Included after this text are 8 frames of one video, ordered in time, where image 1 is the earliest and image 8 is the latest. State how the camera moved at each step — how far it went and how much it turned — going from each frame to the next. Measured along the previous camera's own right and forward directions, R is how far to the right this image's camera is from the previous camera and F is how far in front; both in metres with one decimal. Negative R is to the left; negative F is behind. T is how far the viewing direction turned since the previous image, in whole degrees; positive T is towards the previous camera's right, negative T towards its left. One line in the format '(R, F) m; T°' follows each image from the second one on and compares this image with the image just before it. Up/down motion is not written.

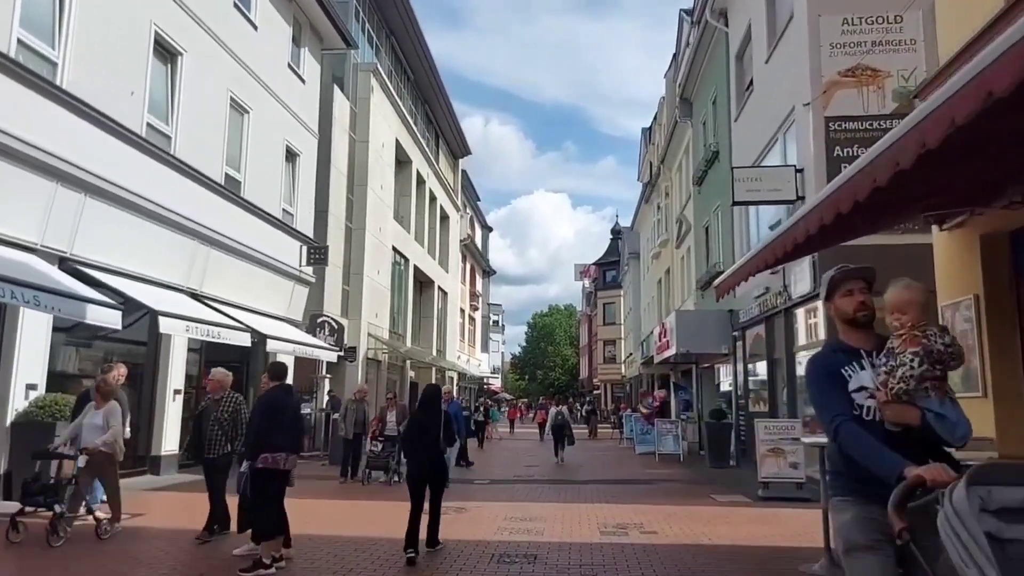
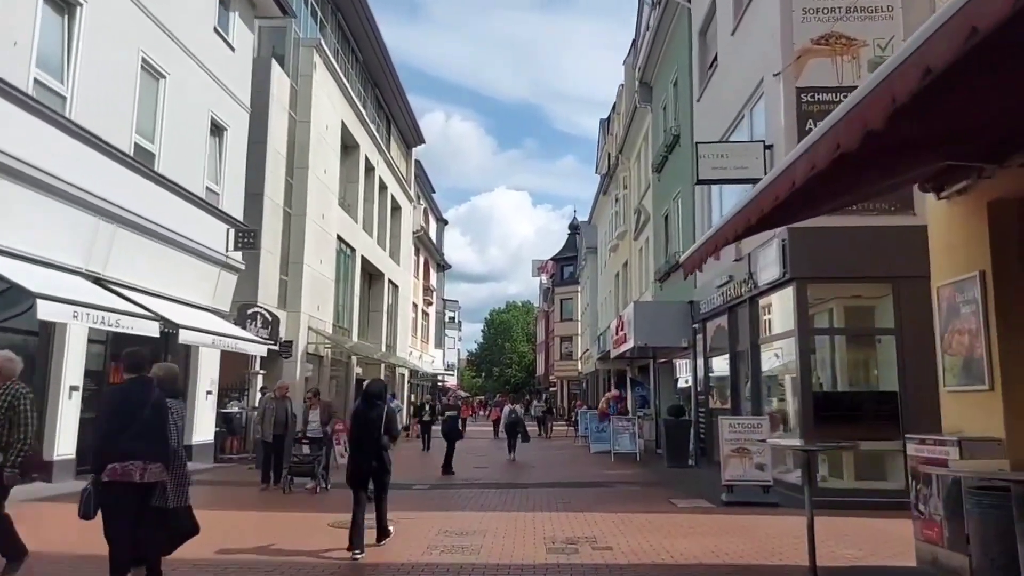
(+0.3, +1.3) m; +3°
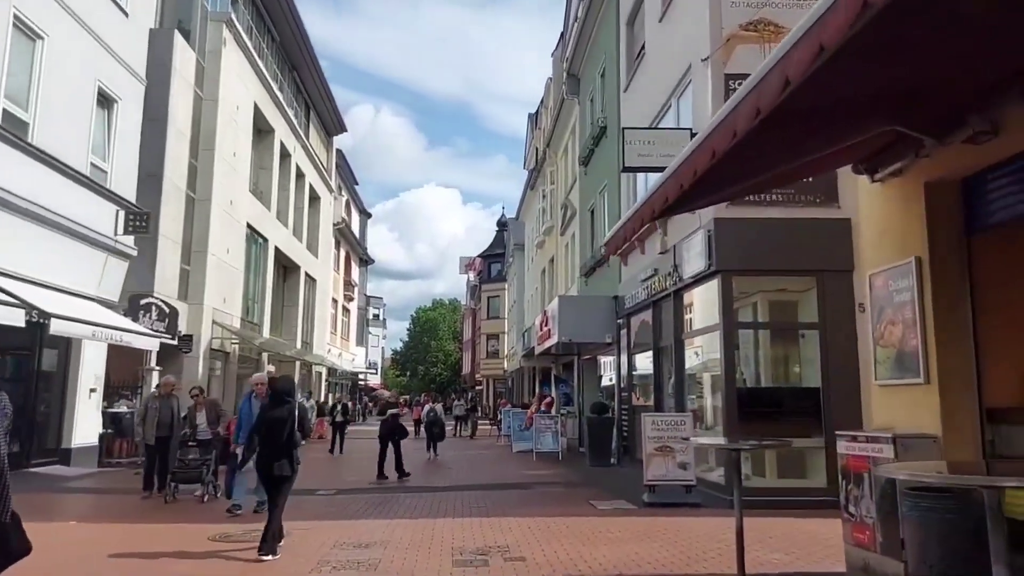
(+0.2, +0.8) m; +6°
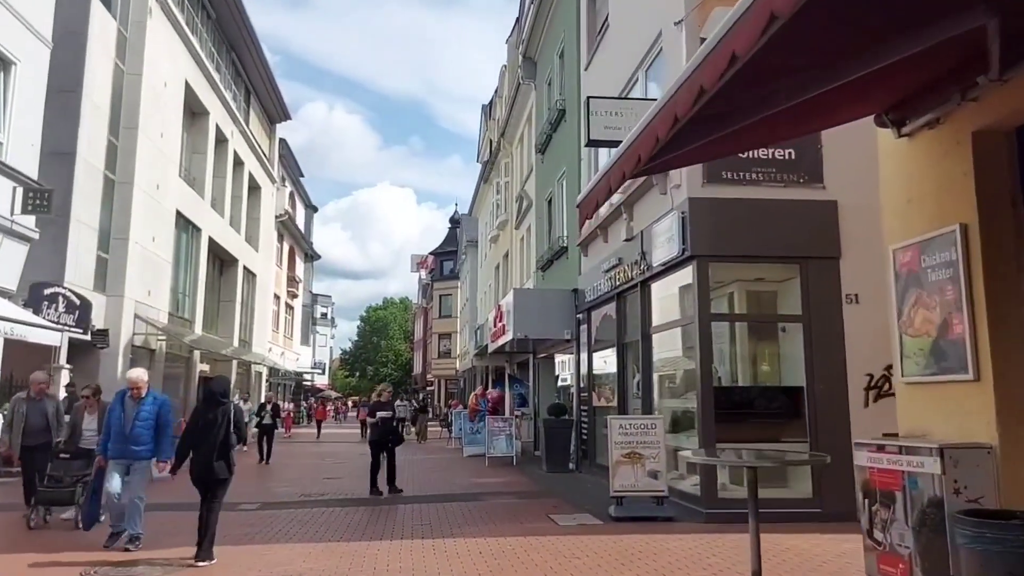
(0.0, +1.3) m; +4°
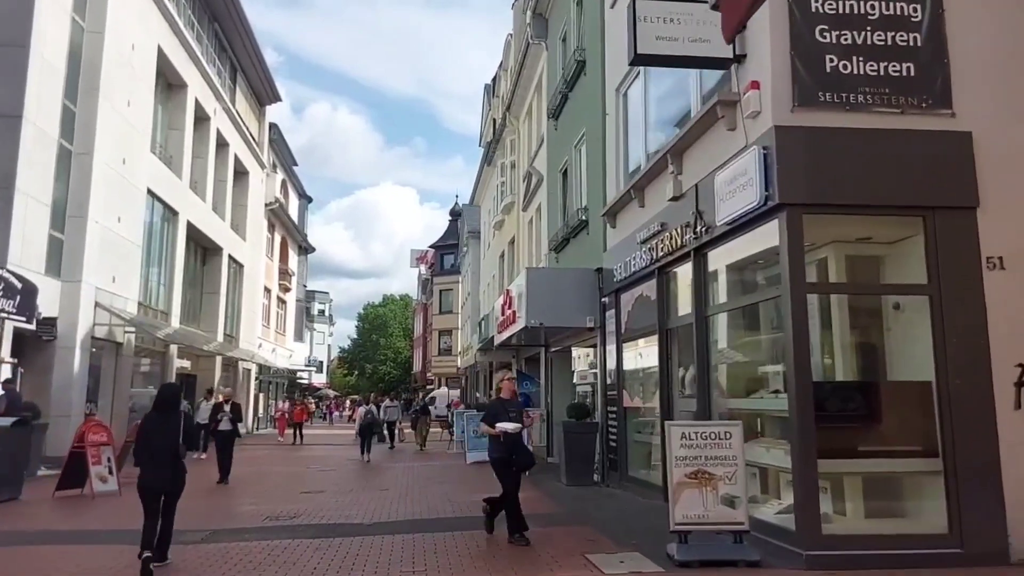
(-0.2, +2.4) m; 0°
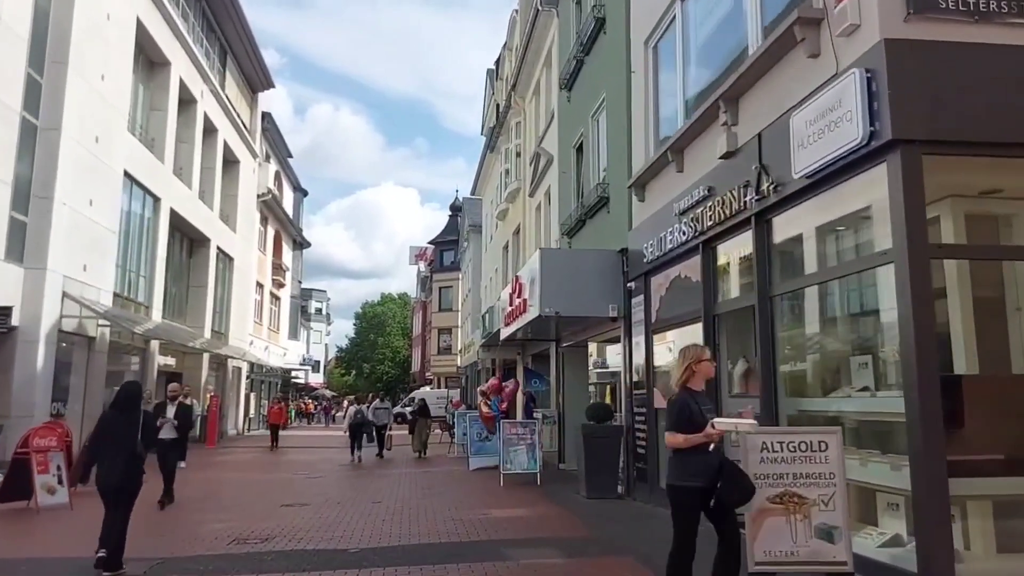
(-0.2, +1.7) m; 0°
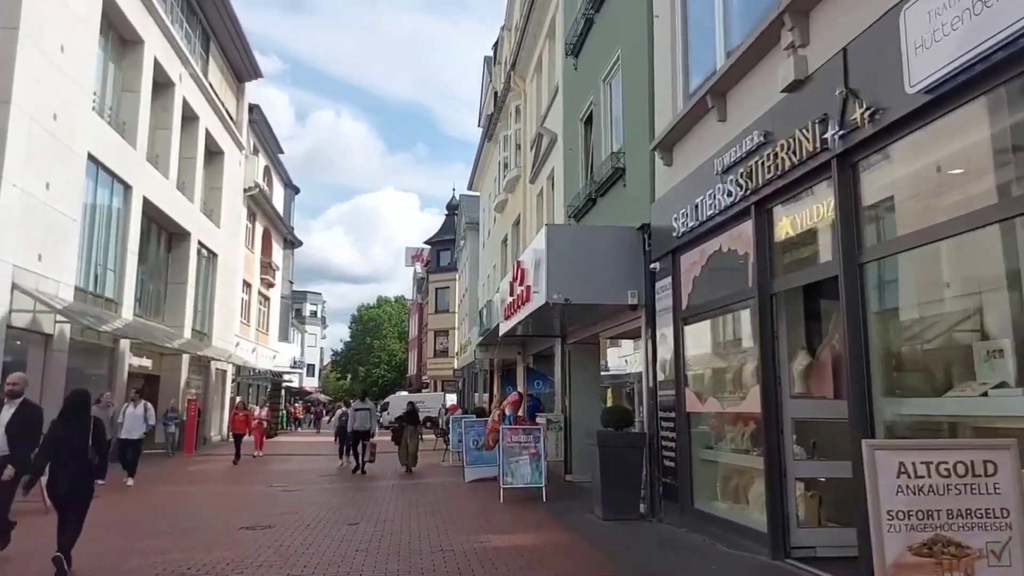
(-0.1, +1.8) m; 0°
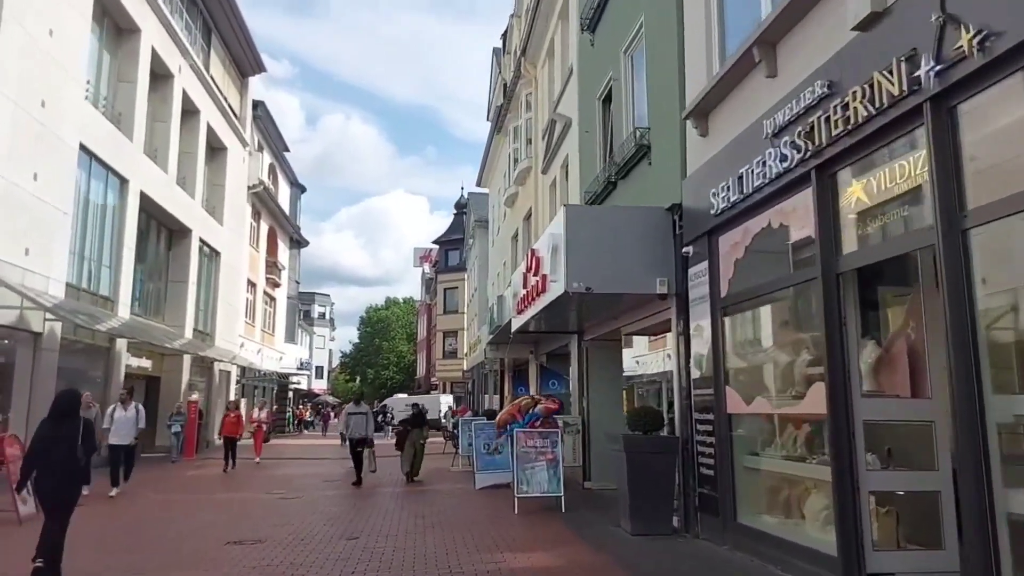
(-0.1, +1.0) m; -1°
